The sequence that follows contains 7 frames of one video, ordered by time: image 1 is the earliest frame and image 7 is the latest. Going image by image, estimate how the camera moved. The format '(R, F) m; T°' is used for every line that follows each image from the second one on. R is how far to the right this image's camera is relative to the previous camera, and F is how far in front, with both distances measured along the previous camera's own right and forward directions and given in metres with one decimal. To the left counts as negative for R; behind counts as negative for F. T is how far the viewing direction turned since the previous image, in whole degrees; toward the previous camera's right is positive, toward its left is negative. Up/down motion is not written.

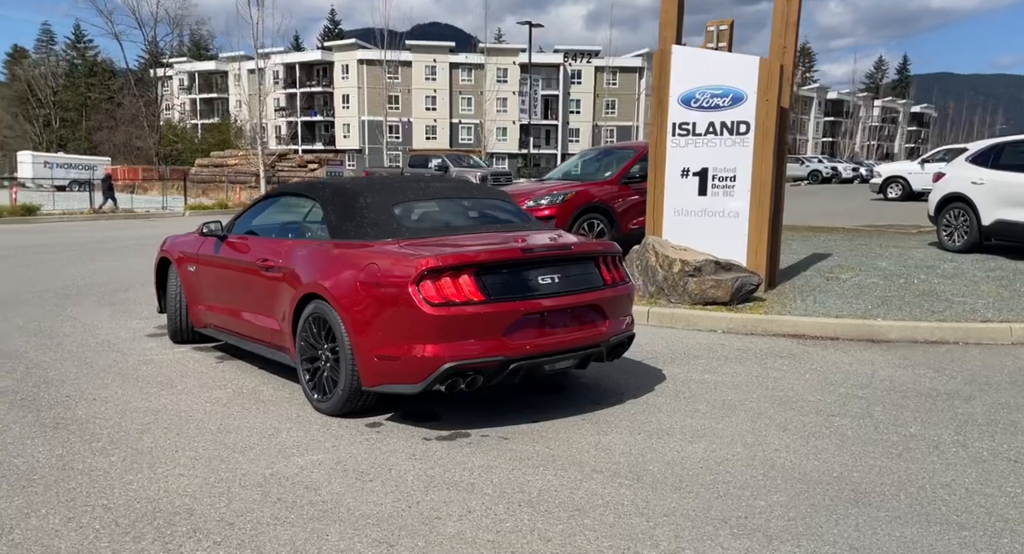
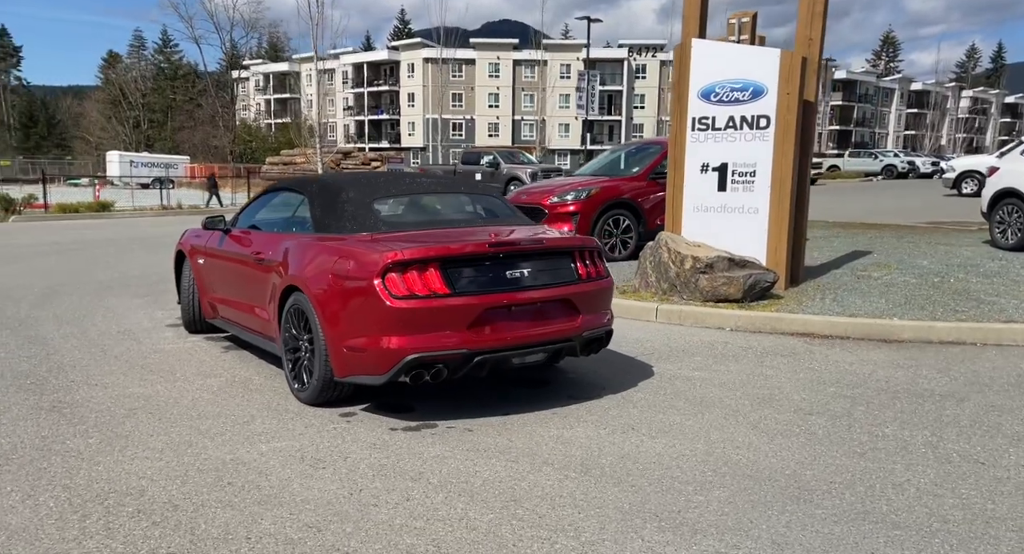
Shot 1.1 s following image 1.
(+0.6, 0.0) m; -5°
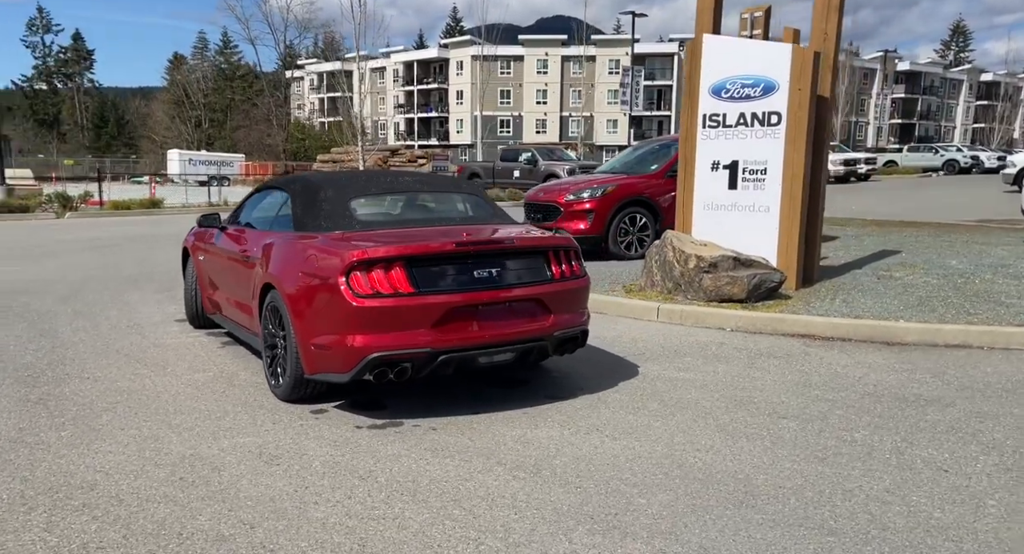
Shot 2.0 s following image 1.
(+0.5, 0.0) m; -4°
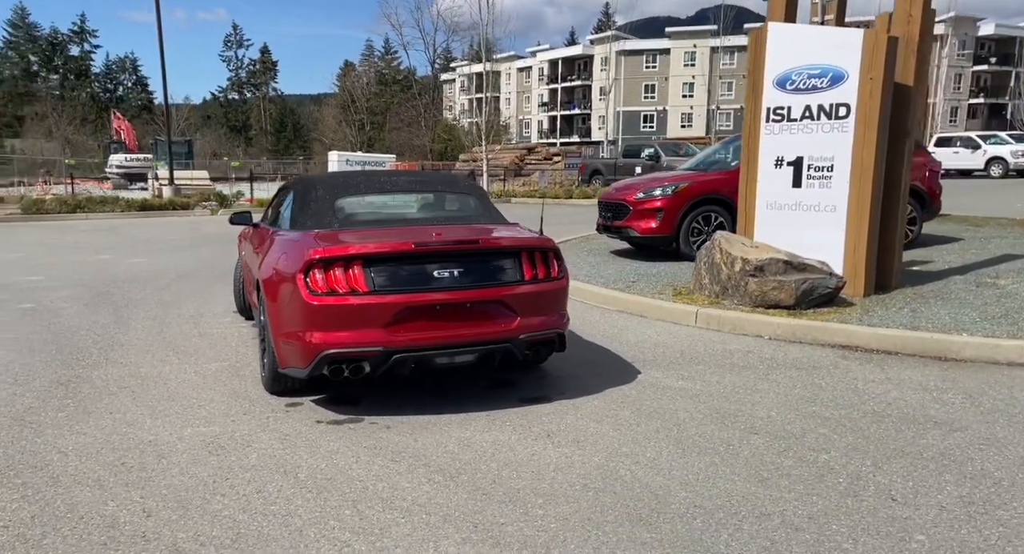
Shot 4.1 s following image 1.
(+1.1, +0.2) m; -10°
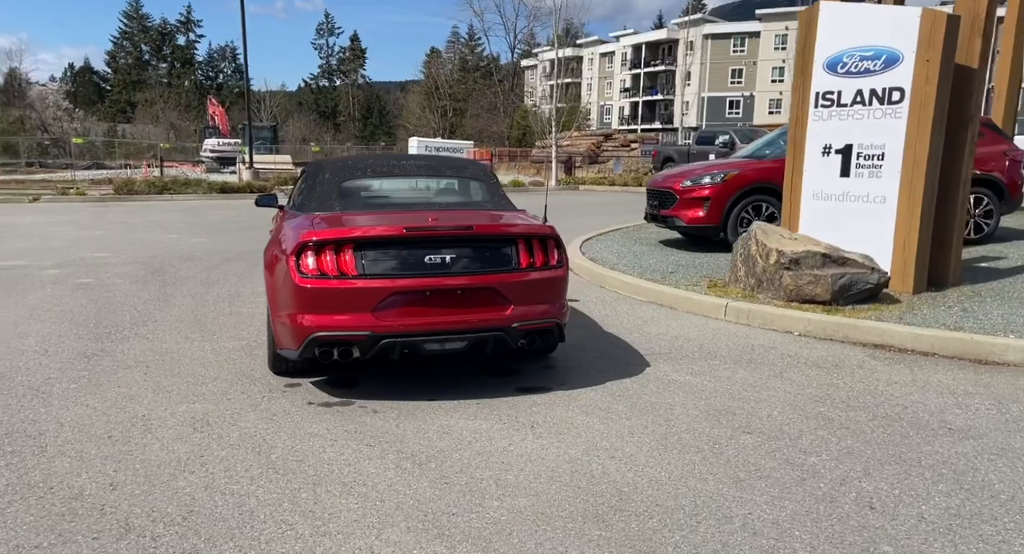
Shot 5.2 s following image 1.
(+0.5, +0.1) m; -6°
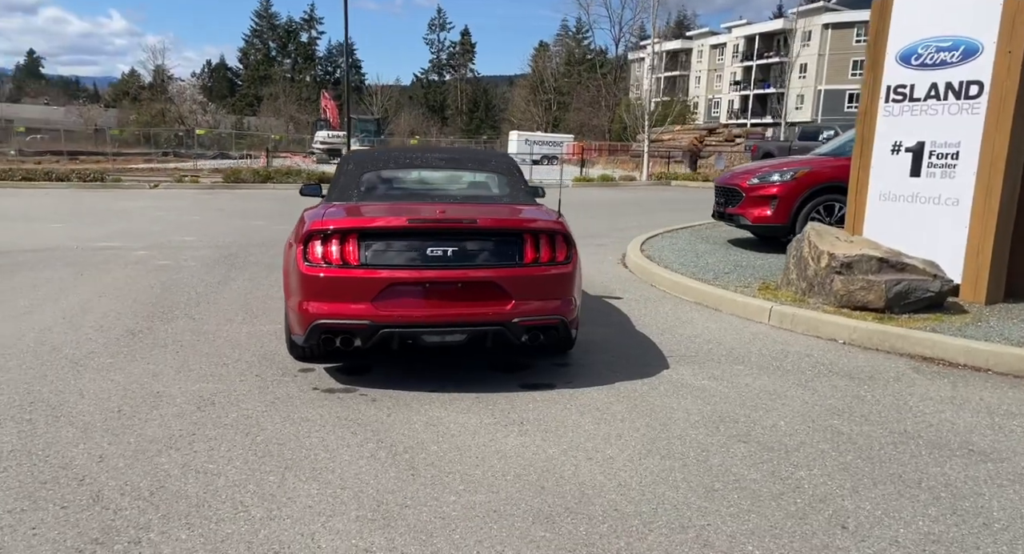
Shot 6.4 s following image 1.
(+0.6, +0.1) m; -7°
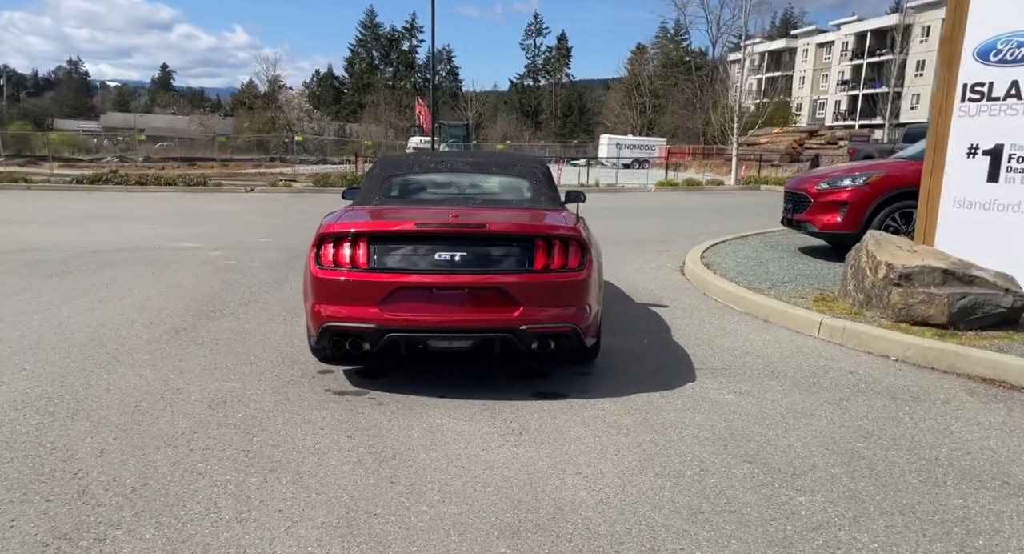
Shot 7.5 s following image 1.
(+0.5, +0.1) m; -7°
